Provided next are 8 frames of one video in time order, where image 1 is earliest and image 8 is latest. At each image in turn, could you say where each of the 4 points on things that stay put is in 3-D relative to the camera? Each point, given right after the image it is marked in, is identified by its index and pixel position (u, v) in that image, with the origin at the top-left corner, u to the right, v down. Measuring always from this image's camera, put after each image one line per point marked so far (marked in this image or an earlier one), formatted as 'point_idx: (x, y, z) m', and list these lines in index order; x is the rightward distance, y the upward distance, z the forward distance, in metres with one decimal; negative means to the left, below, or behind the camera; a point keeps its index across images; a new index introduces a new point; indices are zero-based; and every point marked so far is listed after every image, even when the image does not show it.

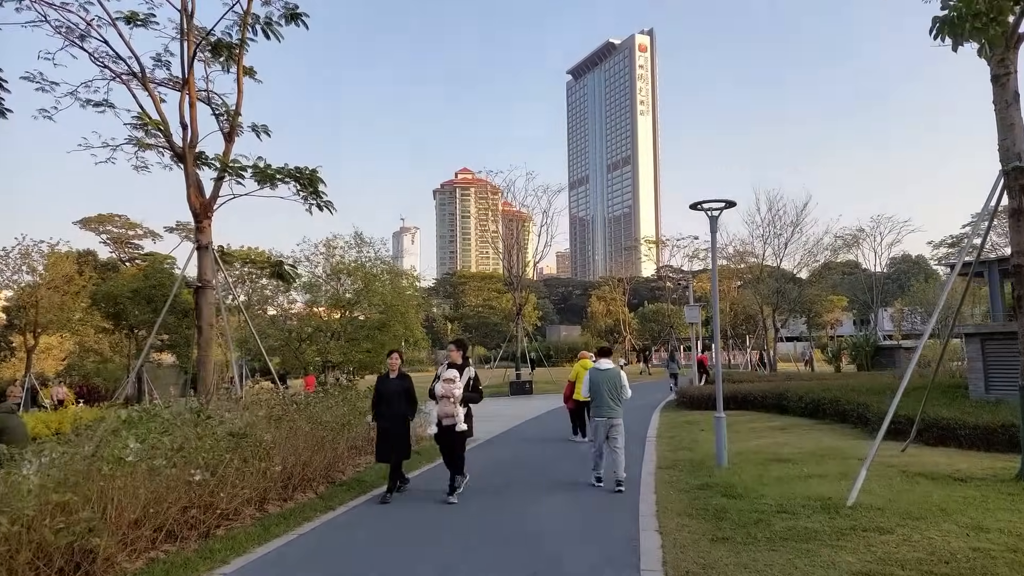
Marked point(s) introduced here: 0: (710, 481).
0: (+2.1, -2.1, +7.7) m
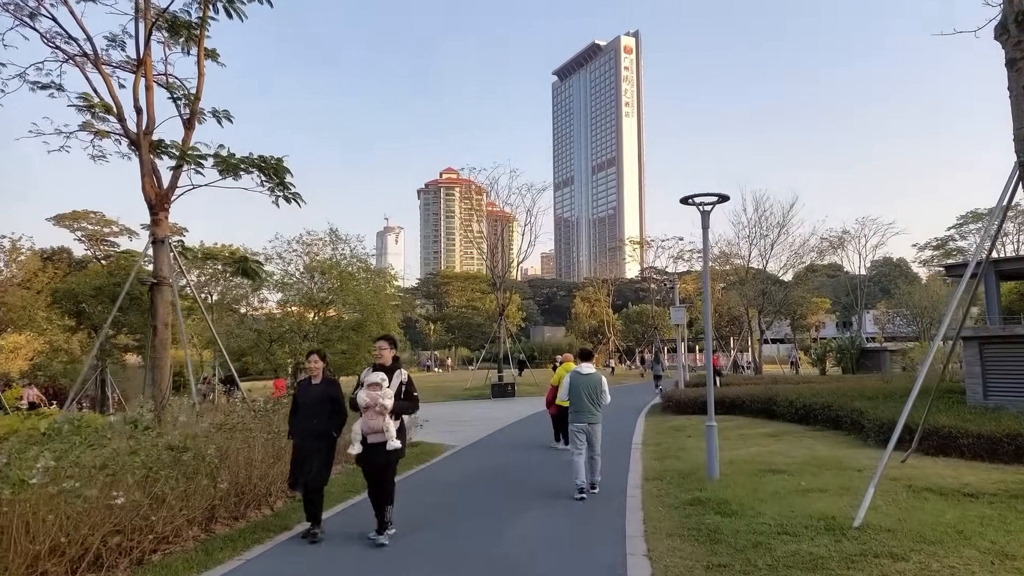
0: (+1.9, -2.1, +7.2) m
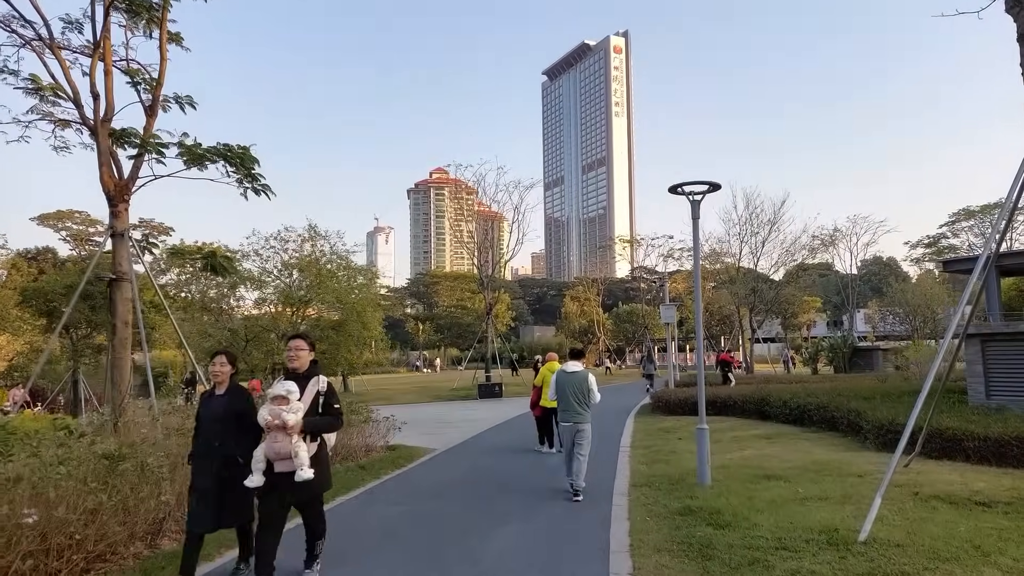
0: (+1.7, -2.0, +6.7) m
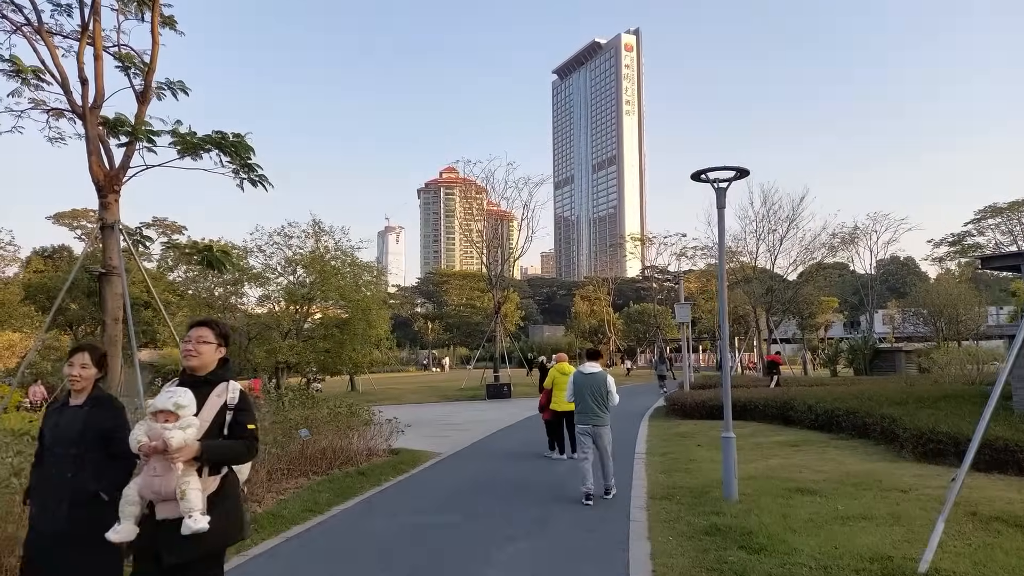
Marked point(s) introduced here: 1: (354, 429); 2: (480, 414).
0: (+1.8, -2.0, +6.1) m
1: (-2.2, -1.9, +9.8) m
2: (-0.9, -3.4, +19.2) m
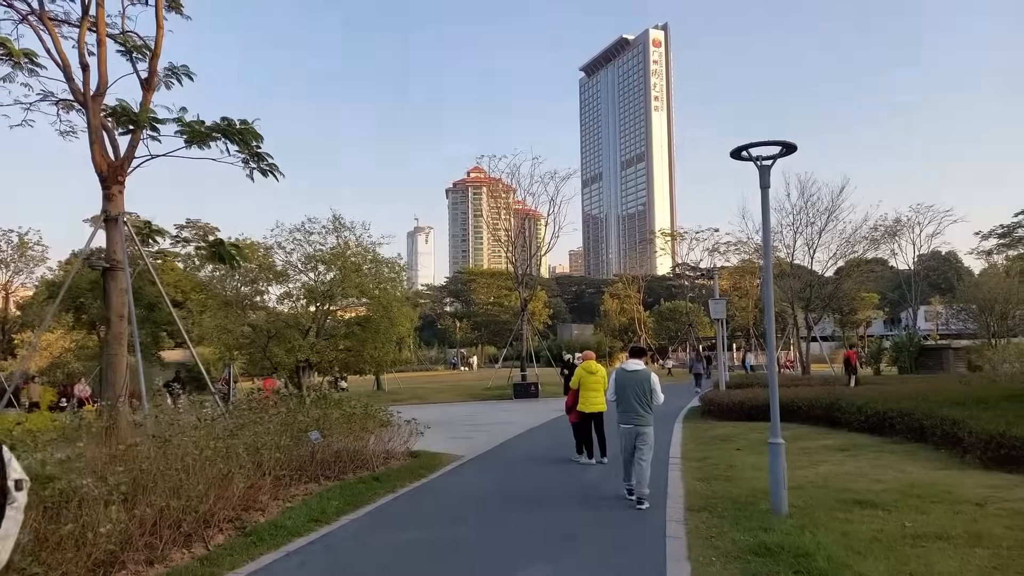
0: (+1.9, -1.9, +5.4) m
1: (-1.8, -1.9, +9.3) m
2: (-0.2, -3.3, +18.7) m
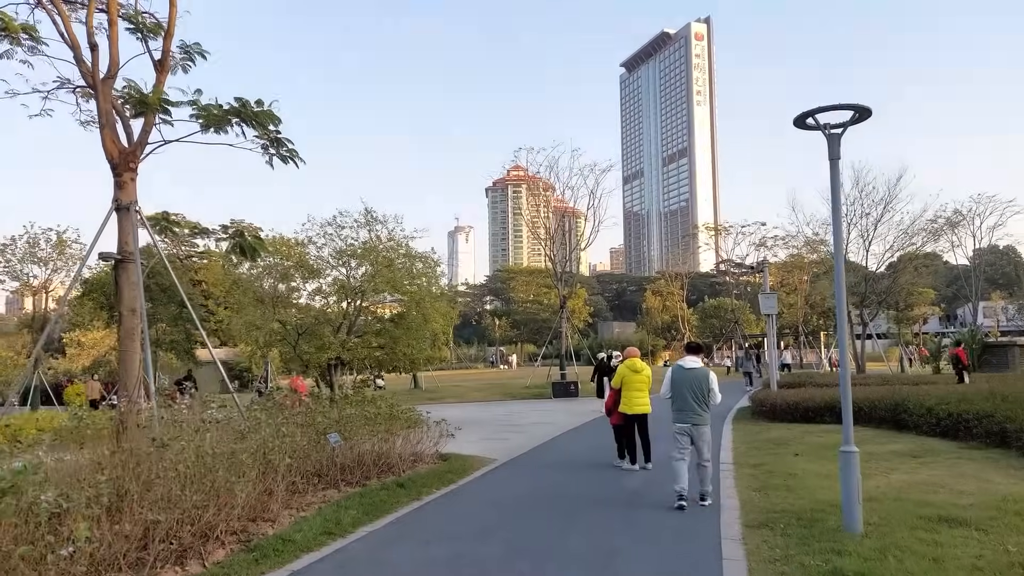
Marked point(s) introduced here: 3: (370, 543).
0: (+2.1, -1.8, +4.6) m
1: (-1.4, -1.8, +8.7) m
2: (+0.8, -3.2, +18.0) m
3: (-1.1, -2.0, +5.7) m
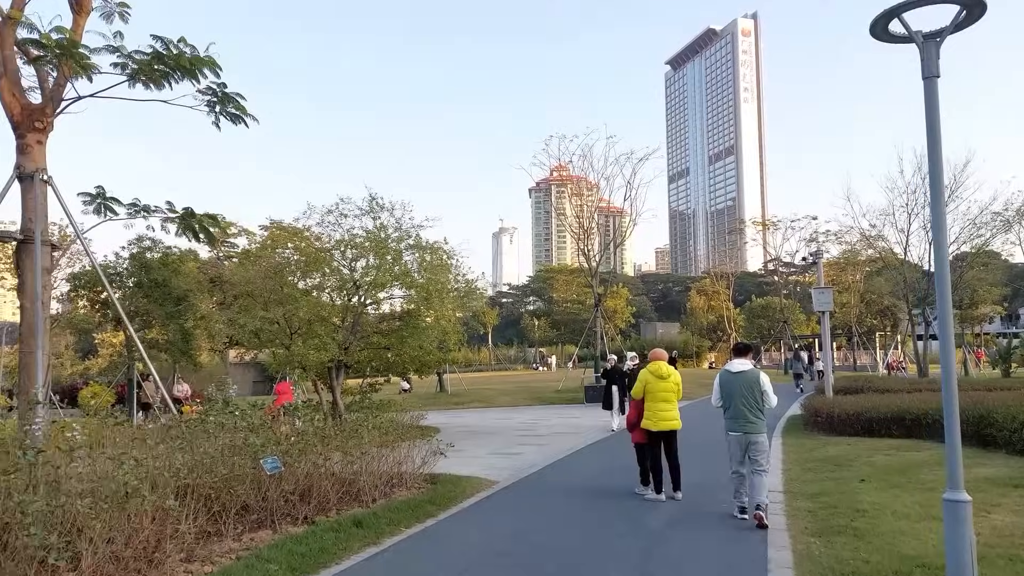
0: (+1.8, -1.6, +2.8) m
1: (-1.5, -1.6, +7.2) m
2: (+1.3, -3.1, +16.3) m
3: (-1.4, -1.9, +4.2) m
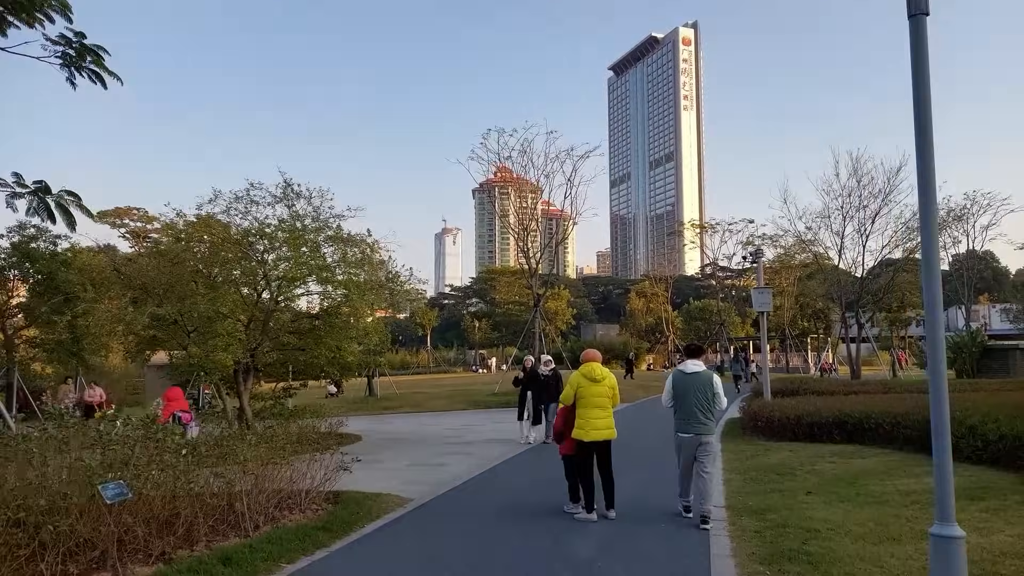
0: (+1.4, -1.6, +2.0) m
1: (-2.2, -1.5, +6.1) m
2: (-0.2, -3.0, +15.4) m
3: (-1.9, -1.8, +3.1) m
